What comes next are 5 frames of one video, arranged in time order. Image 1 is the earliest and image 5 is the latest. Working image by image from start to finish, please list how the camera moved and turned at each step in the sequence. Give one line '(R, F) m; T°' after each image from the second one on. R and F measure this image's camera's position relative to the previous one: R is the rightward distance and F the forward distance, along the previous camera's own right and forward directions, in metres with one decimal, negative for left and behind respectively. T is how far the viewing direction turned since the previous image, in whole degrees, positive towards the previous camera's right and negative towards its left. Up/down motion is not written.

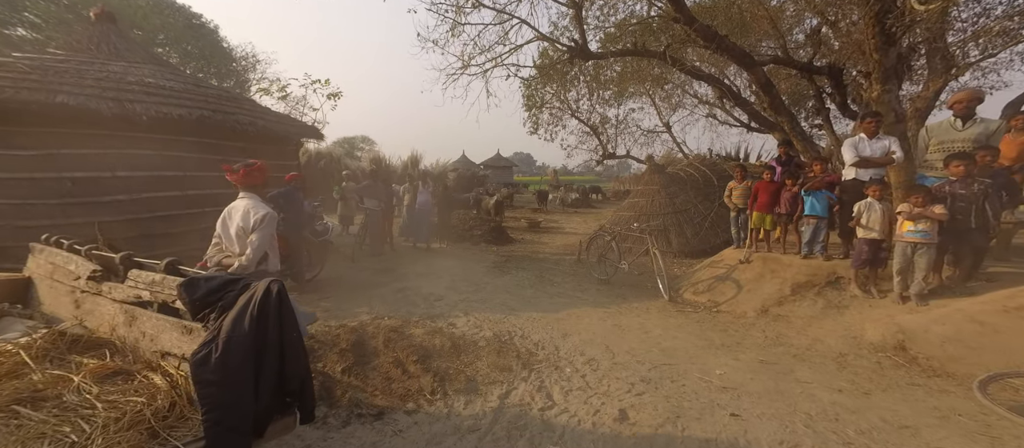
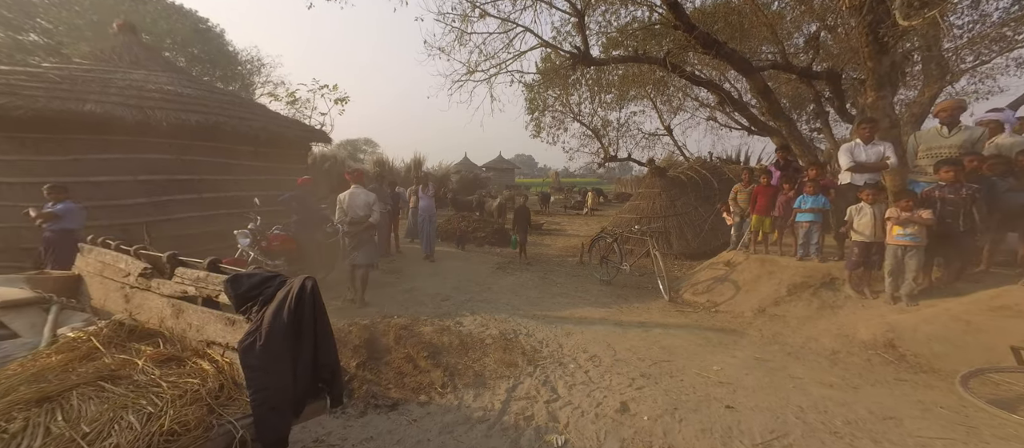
(0.0, -0.2) m; 0°
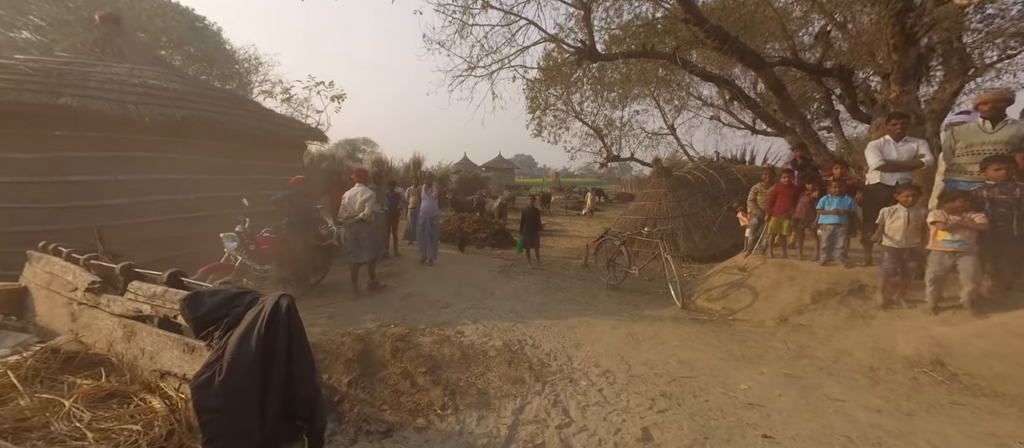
(-0.1, +0.3) m; 0°
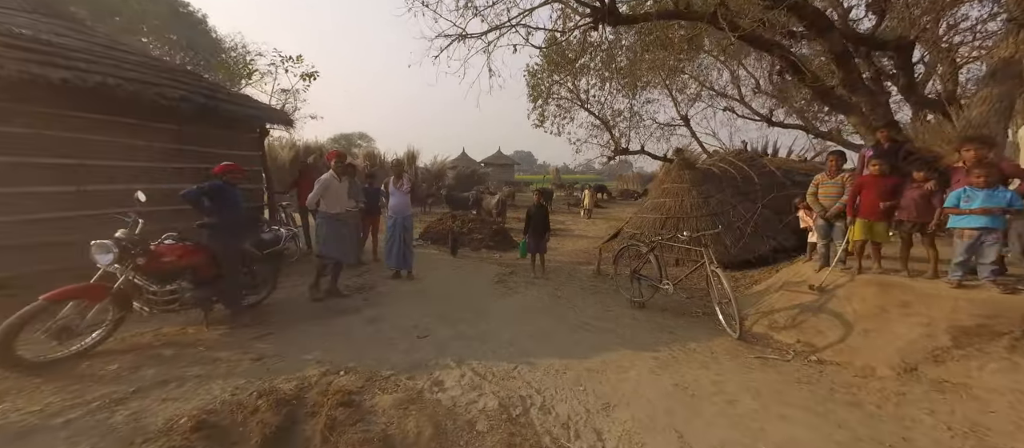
(0.0, +1.5) m; 0°
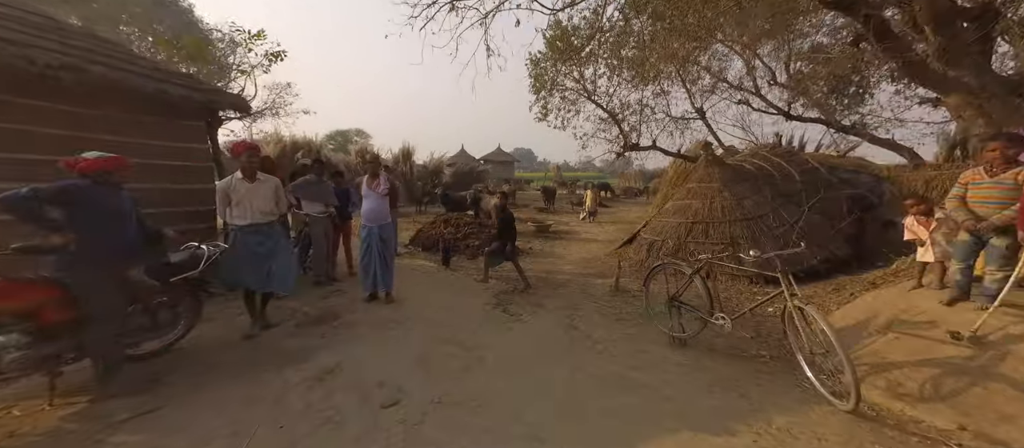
(0.0, +1.5) m; 0°
